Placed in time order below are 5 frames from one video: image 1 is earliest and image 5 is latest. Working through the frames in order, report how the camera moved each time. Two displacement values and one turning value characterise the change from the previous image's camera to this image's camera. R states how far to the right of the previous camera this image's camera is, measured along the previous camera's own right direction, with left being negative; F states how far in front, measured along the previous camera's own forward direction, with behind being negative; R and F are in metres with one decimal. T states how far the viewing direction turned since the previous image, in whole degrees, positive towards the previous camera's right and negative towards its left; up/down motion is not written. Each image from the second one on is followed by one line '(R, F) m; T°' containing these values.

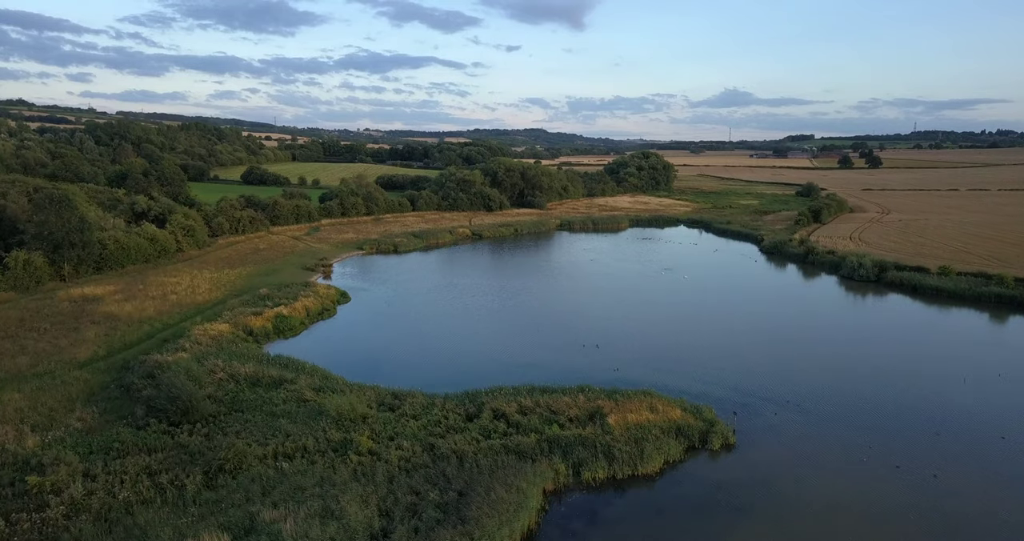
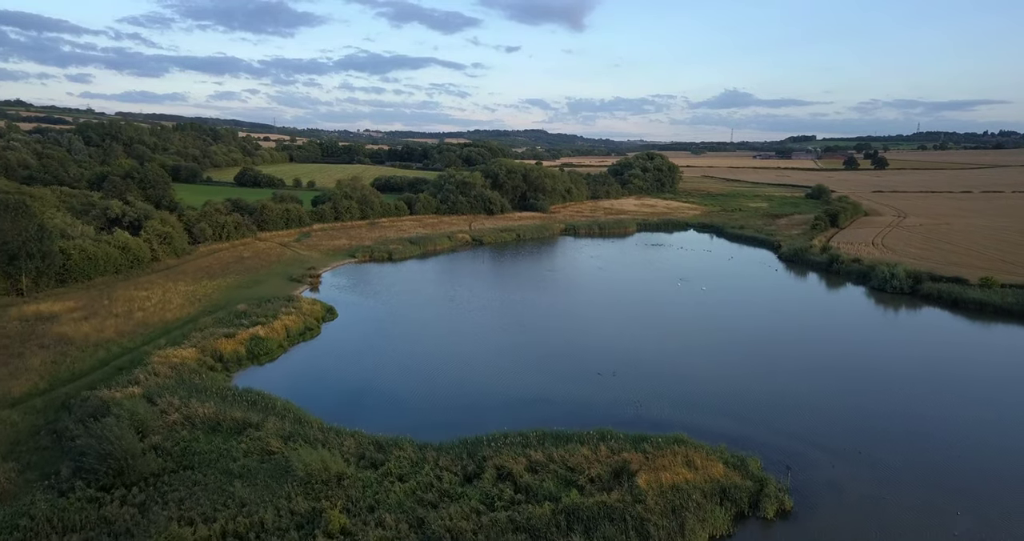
(-0.1, +2.1) m; 0°
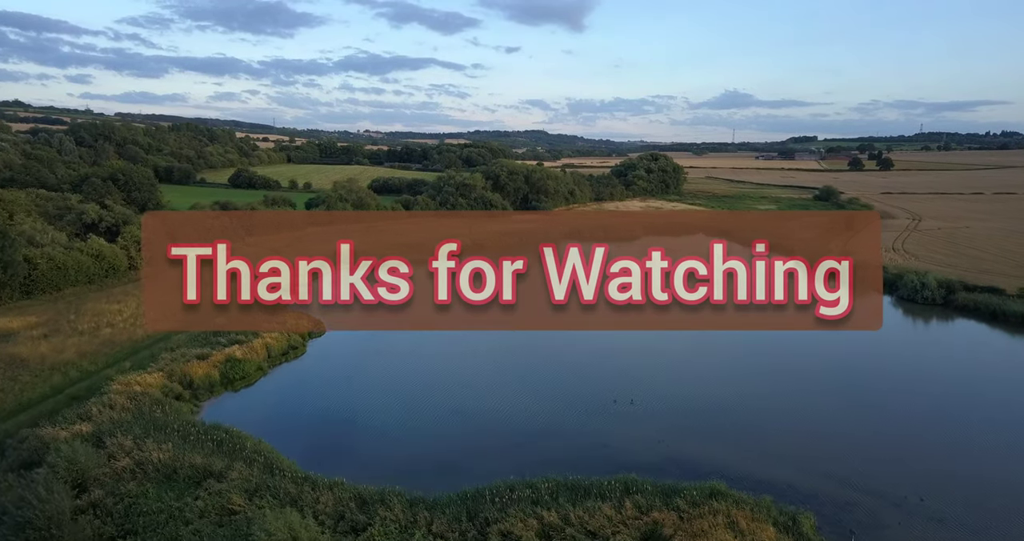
(-0.1, +1.7) m; 0°
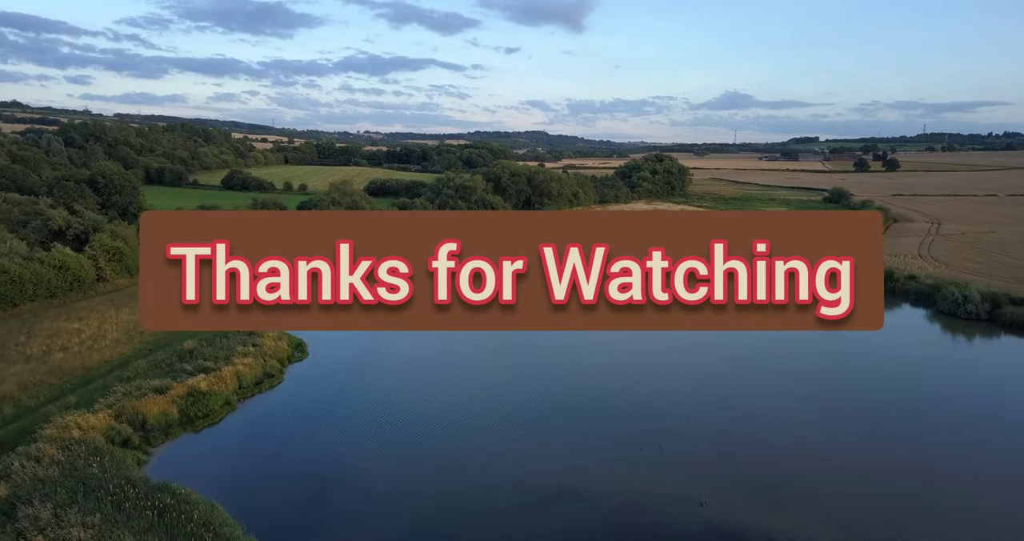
(-0.1, +2.0) m; 0°
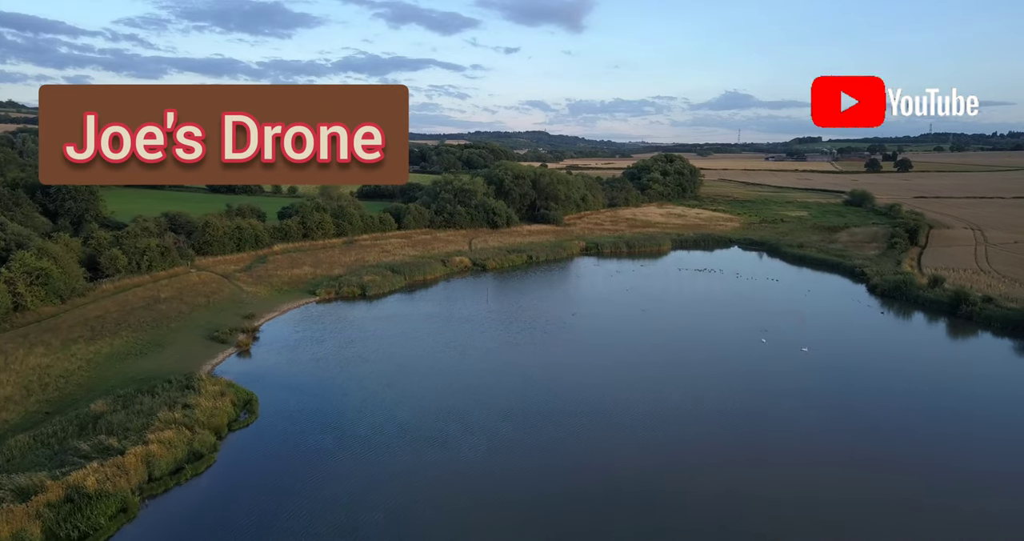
(-0.2, +3.8) m; 0°
